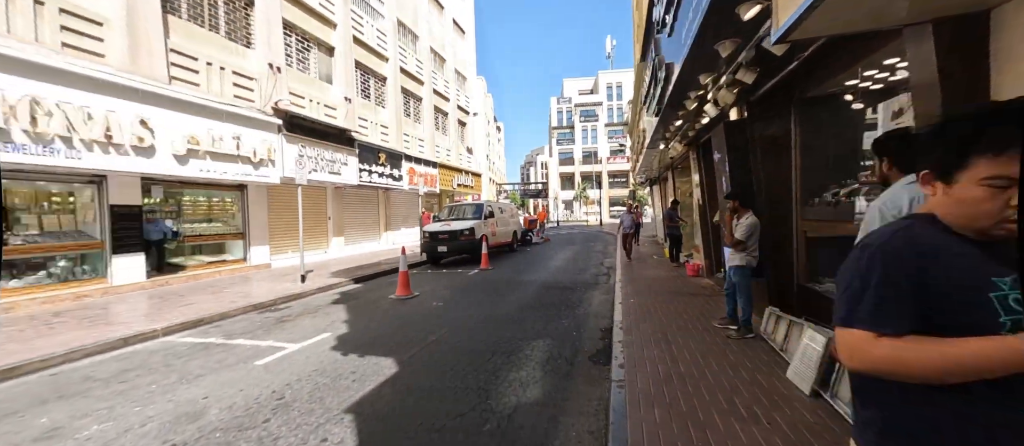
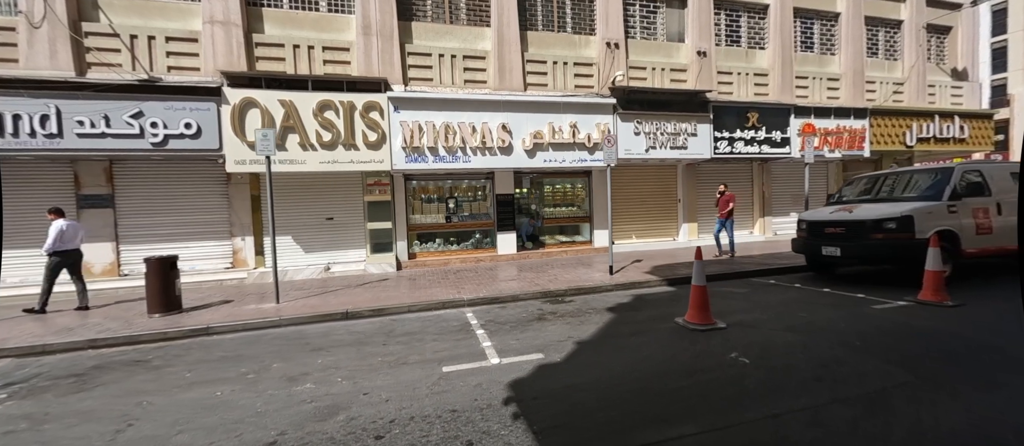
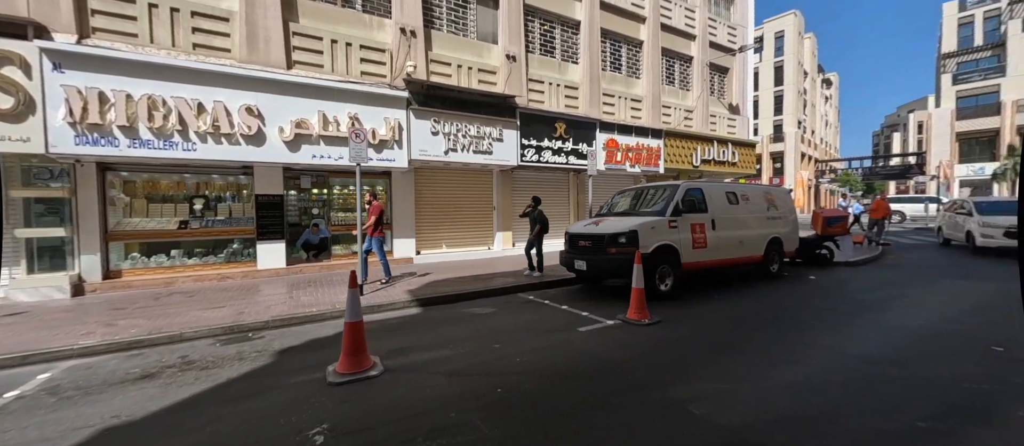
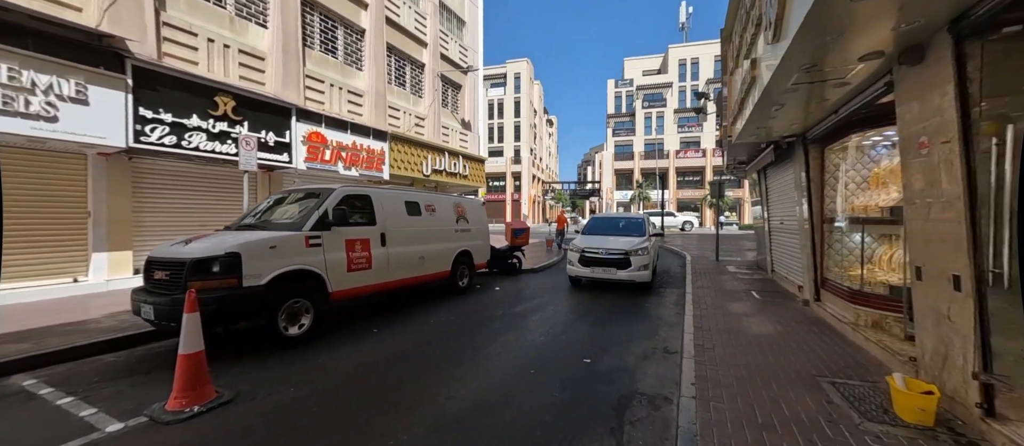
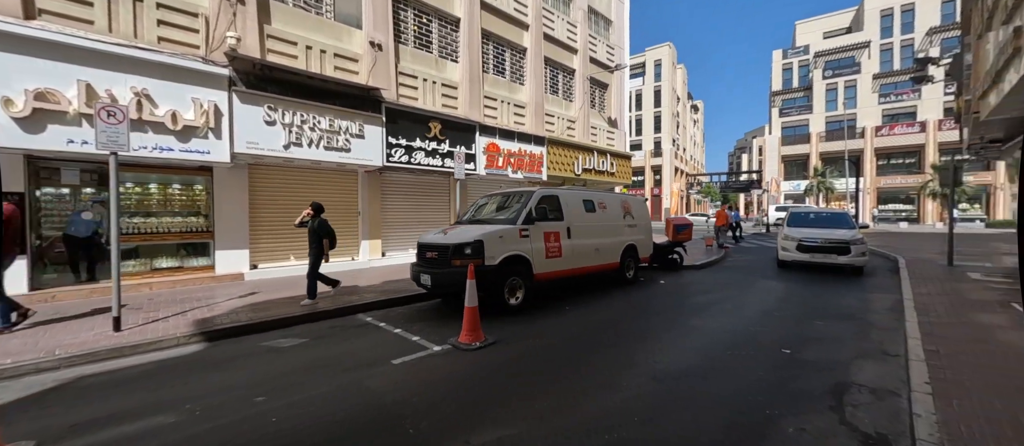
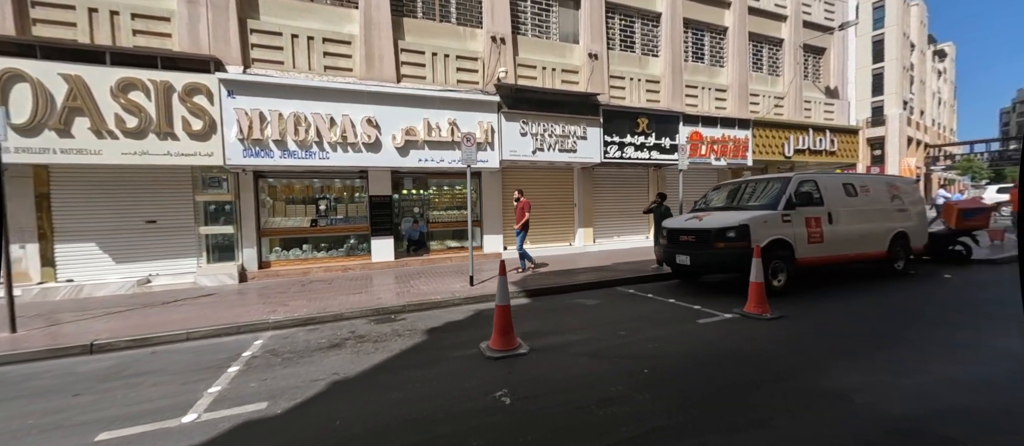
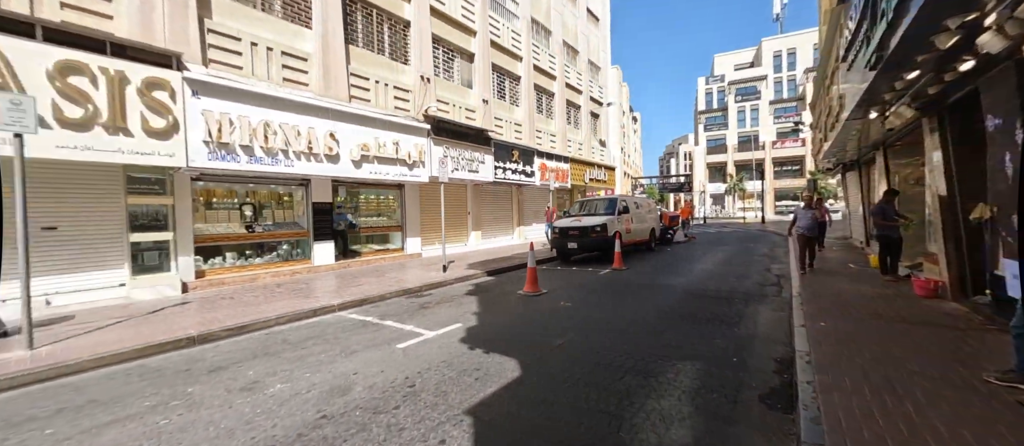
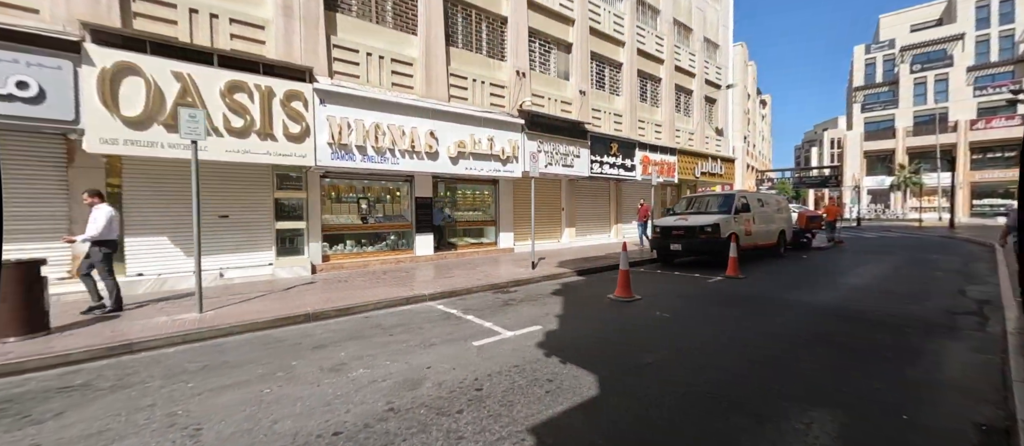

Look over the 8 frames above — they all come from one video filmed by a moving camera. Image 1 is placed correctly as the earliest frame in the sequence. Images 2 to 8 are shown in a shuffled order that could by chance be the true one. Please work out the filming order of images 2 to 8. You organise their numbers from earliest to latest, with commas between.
7, 8, 2, 6, 3, 5, 4
